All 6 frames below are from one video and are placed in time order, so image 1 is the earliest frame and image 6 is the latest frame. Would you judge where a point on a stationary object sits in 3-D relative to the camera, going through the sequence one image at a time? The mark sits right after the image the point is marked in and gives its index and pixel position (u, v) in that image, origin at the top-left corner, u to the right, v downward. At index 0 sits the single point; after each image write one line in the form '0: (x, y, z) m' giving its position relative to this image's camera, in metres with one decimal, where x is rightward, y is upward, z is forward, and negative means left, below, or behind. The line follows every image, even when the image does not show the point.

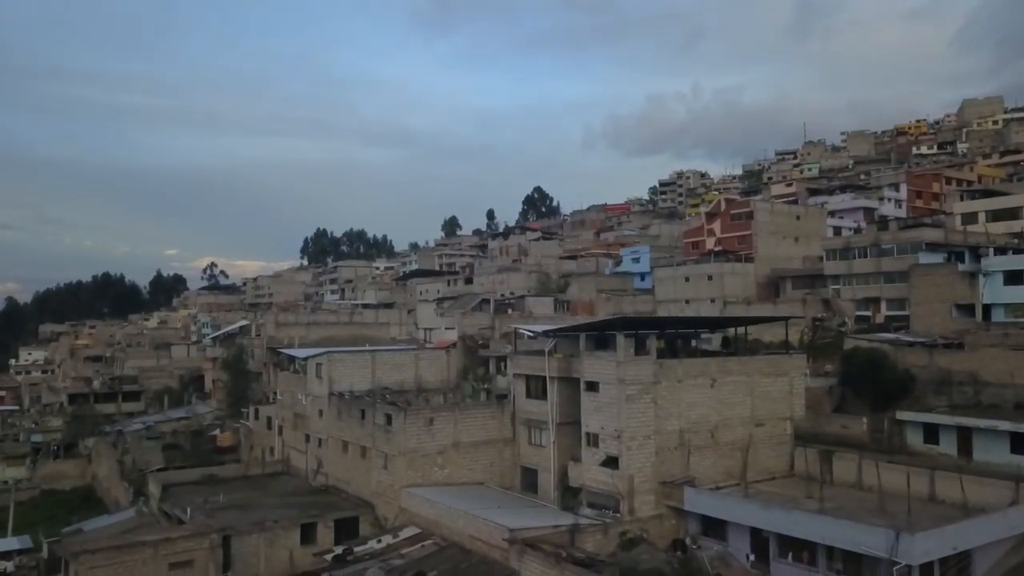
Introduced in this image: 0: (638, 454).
0: (+2.1, -2.7, +17.3) m
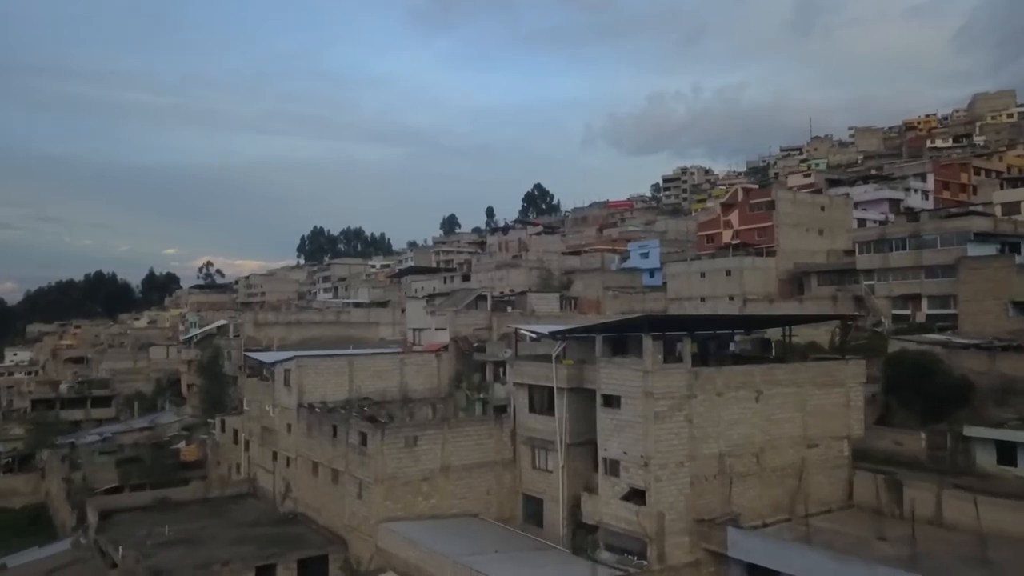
0: (+2.1, -2.6, +13.9) m
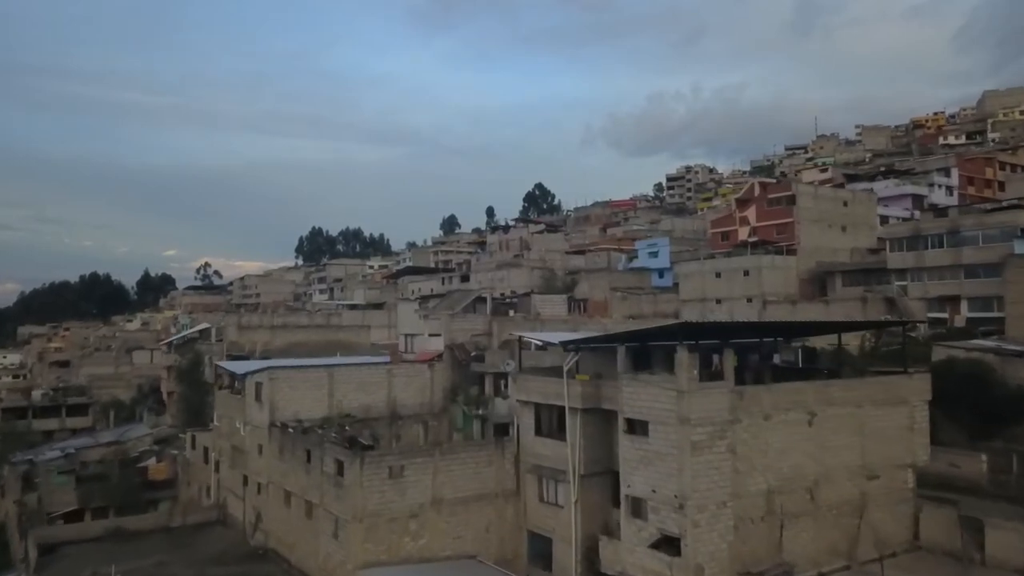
0: (+2.1, -2.6, +11.3) m
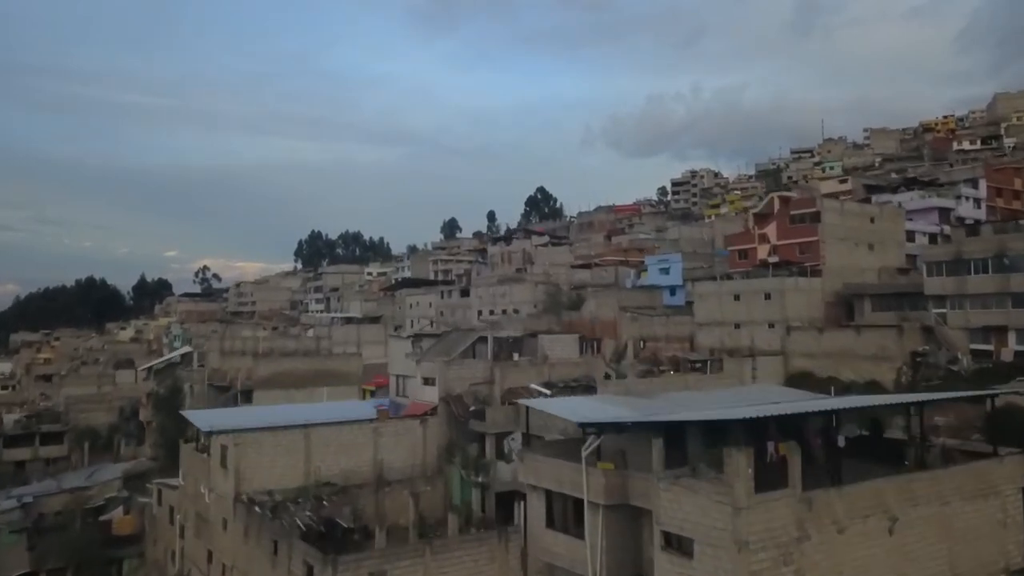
0: (+2.2, -3.3, +8.8) m
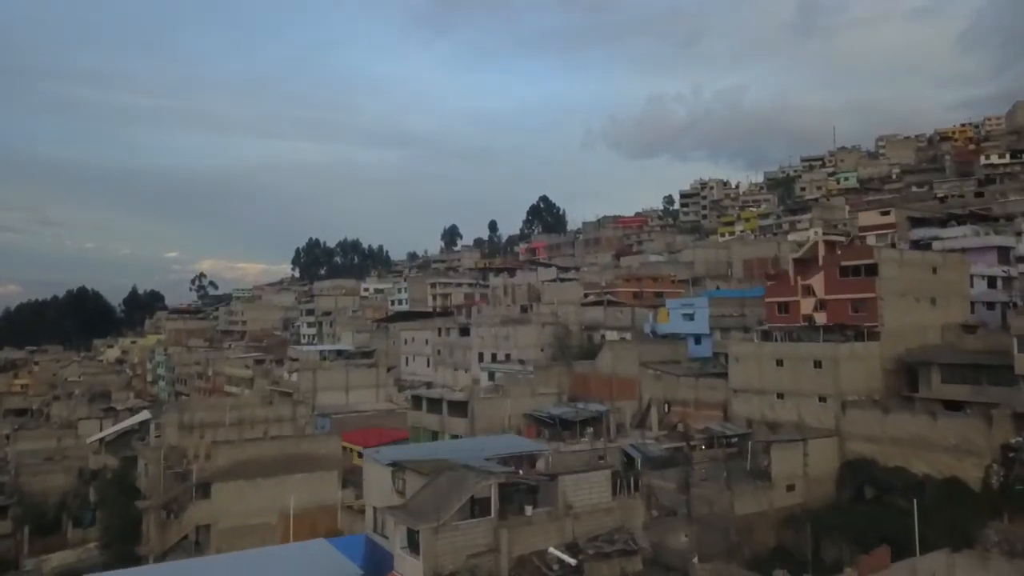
0: (+2.3, -5.1, +4.1) m
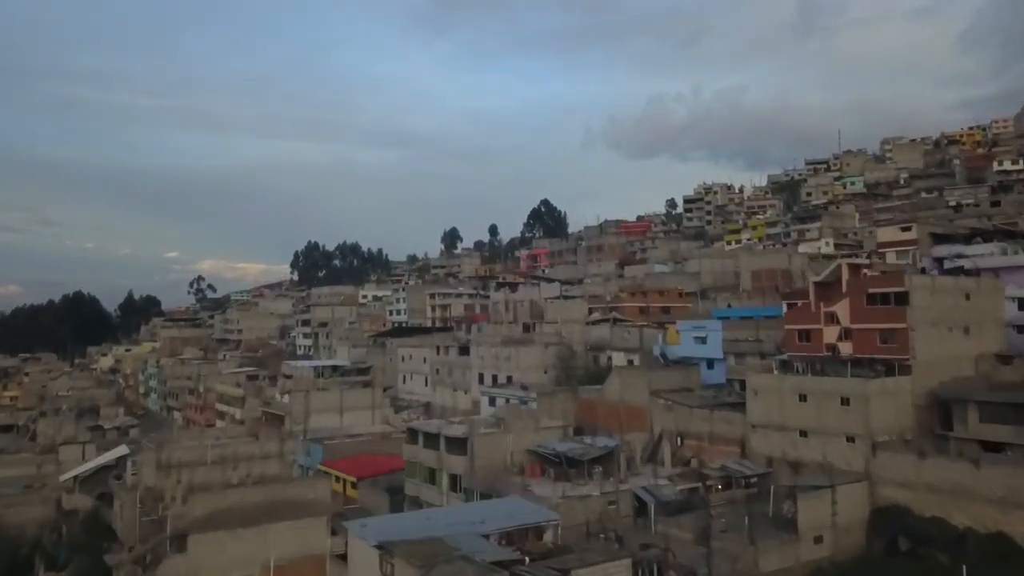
0: (+2.4, -5.8, +2.1) m
